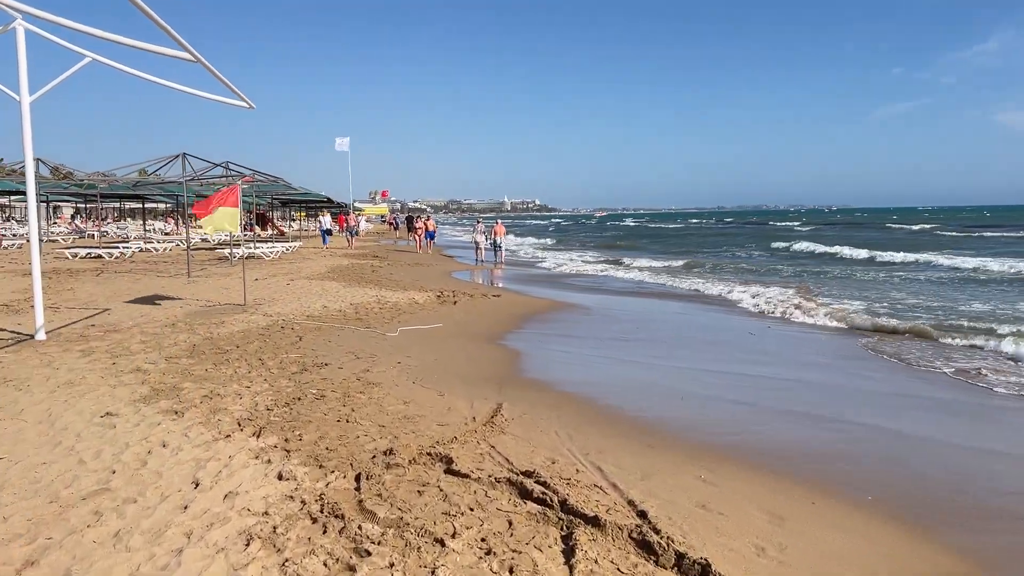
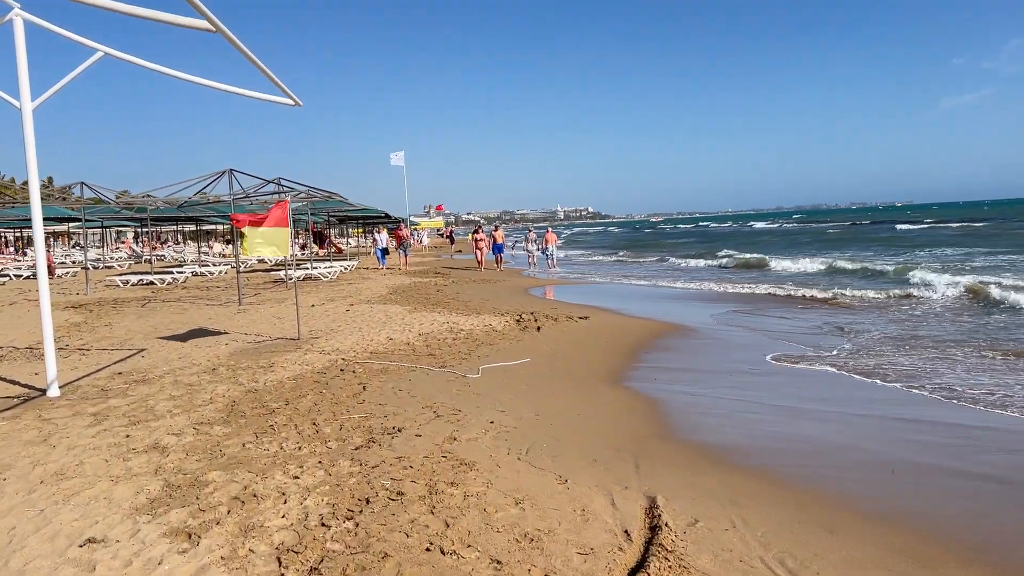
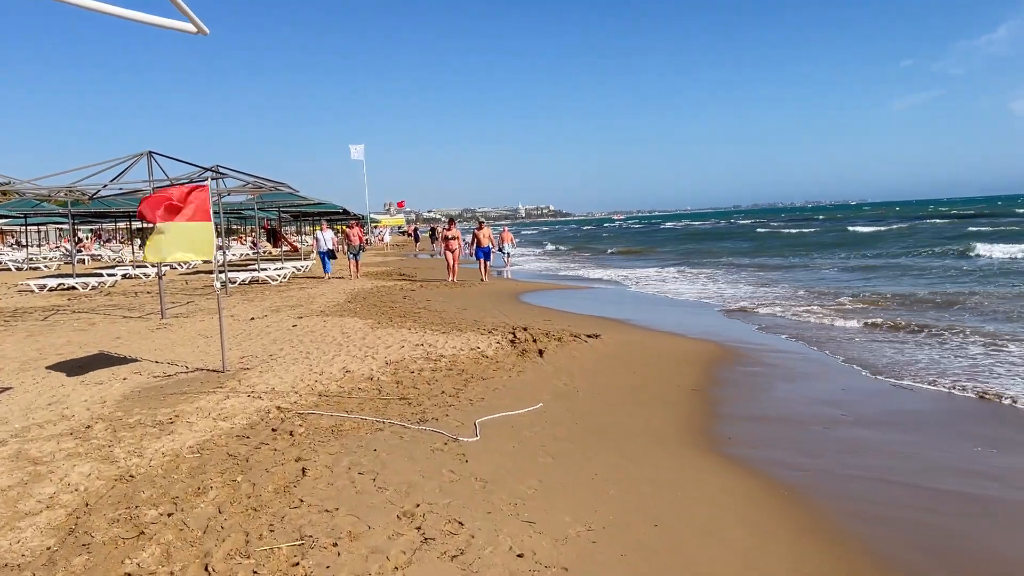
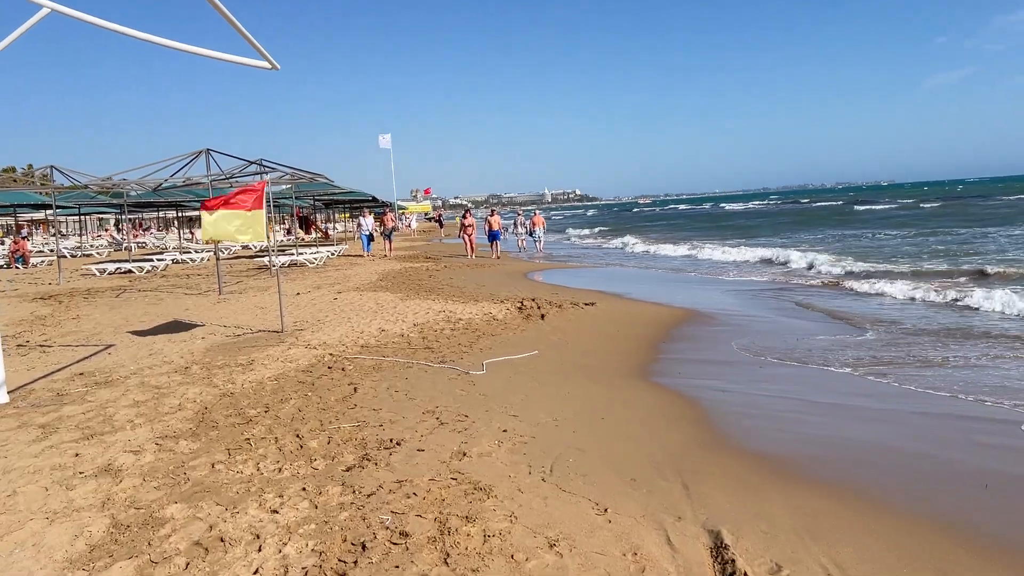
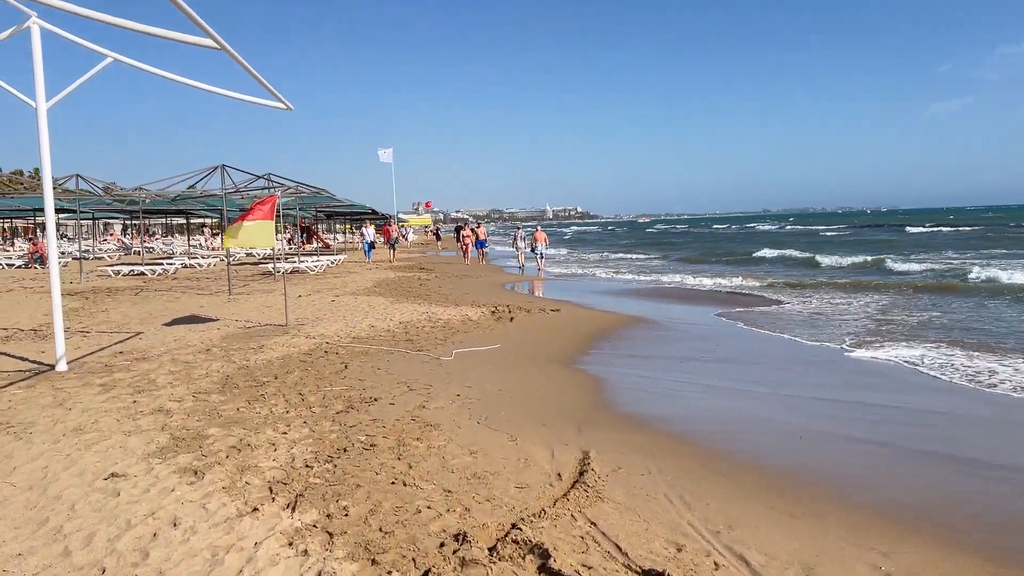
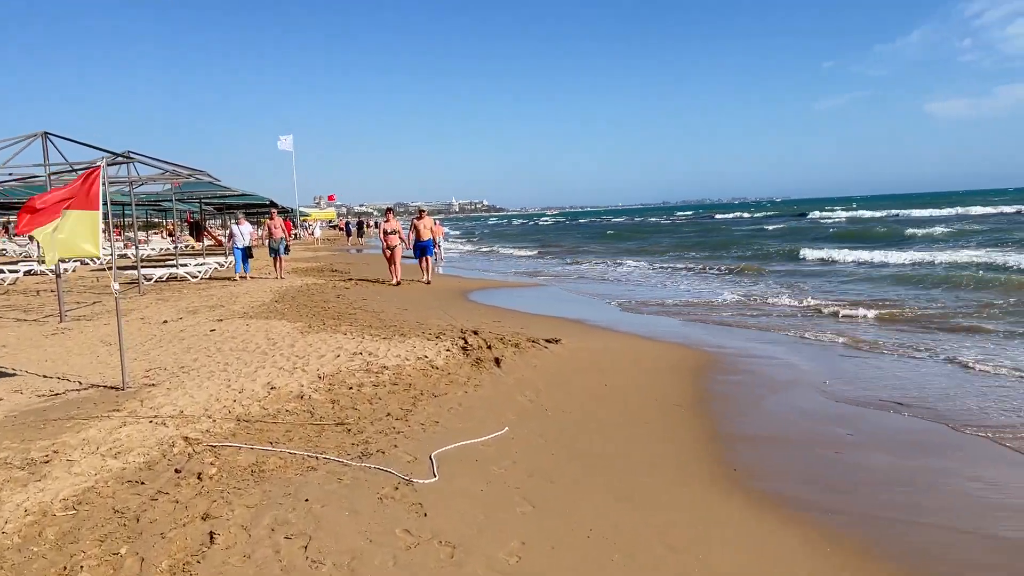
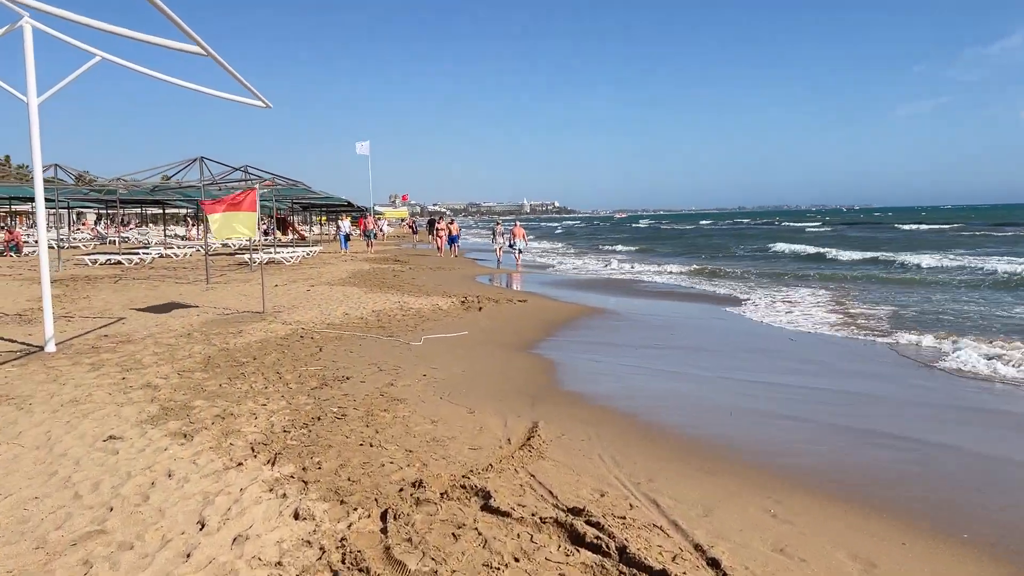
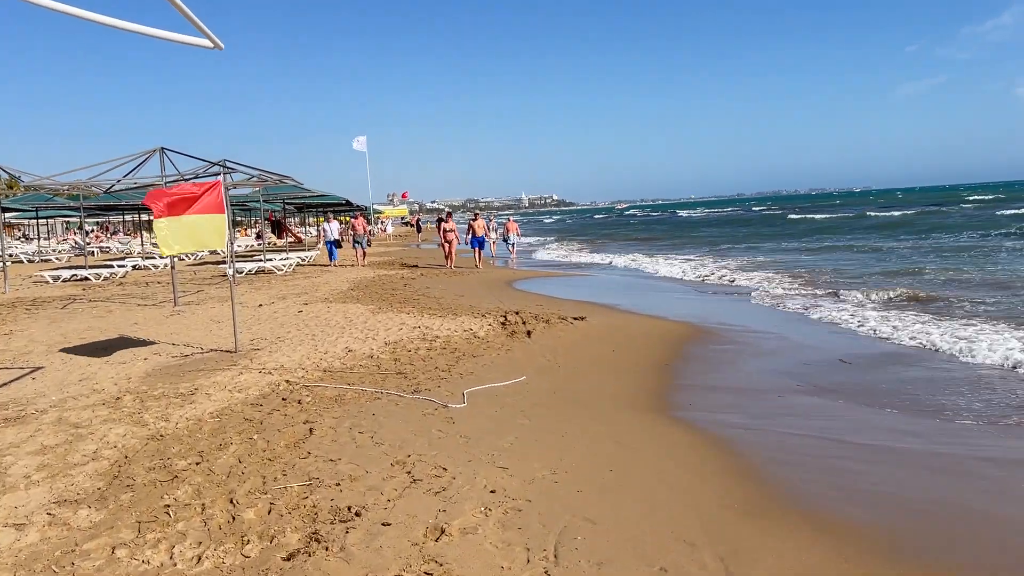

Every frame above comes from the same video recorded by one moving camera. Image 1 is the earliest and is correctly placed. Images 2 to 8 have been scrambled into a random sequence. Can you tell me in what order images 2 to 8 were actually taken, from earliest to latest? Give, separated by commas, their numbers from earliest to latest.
7, 5, 2, 4, 8, 3, 6
